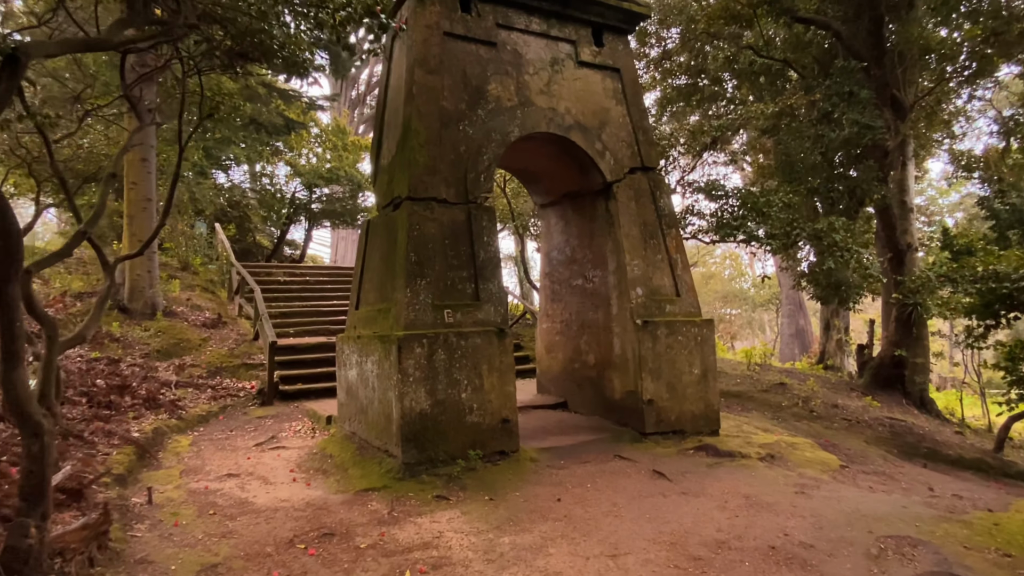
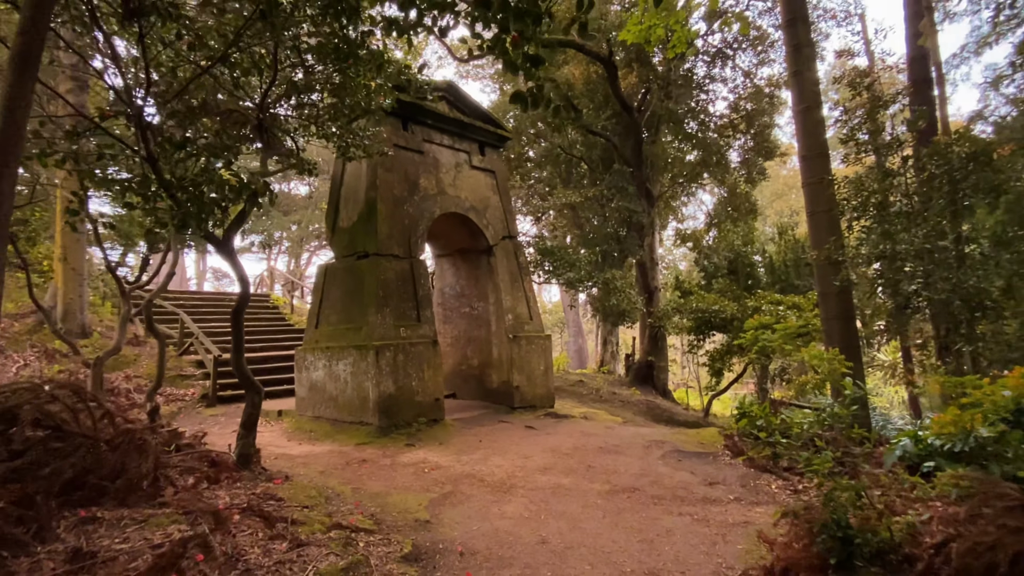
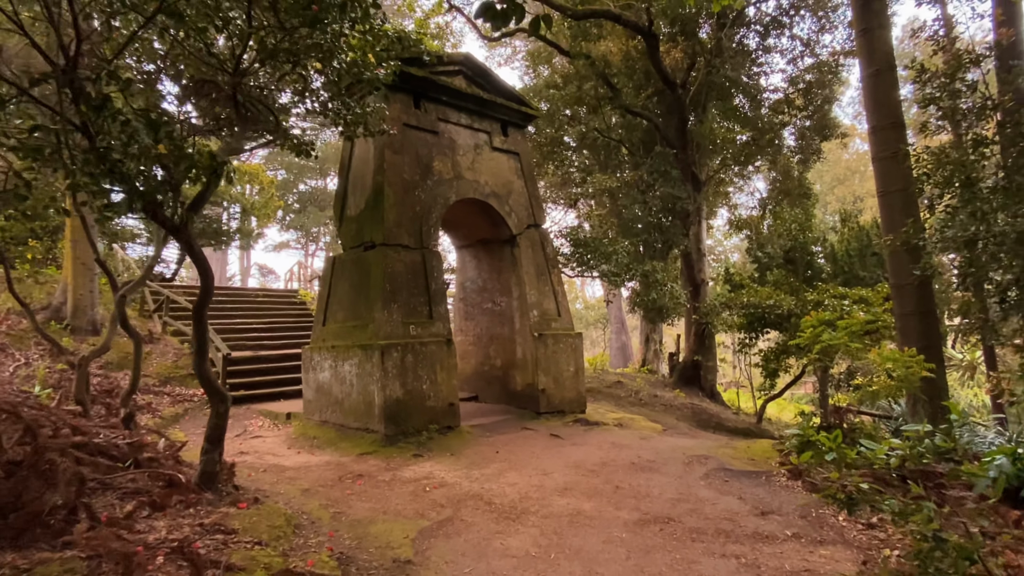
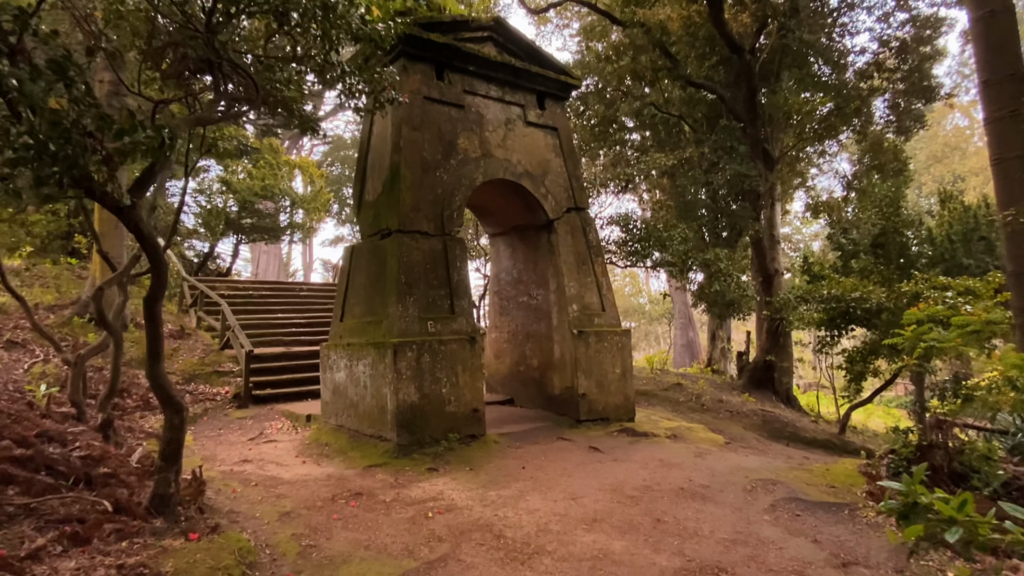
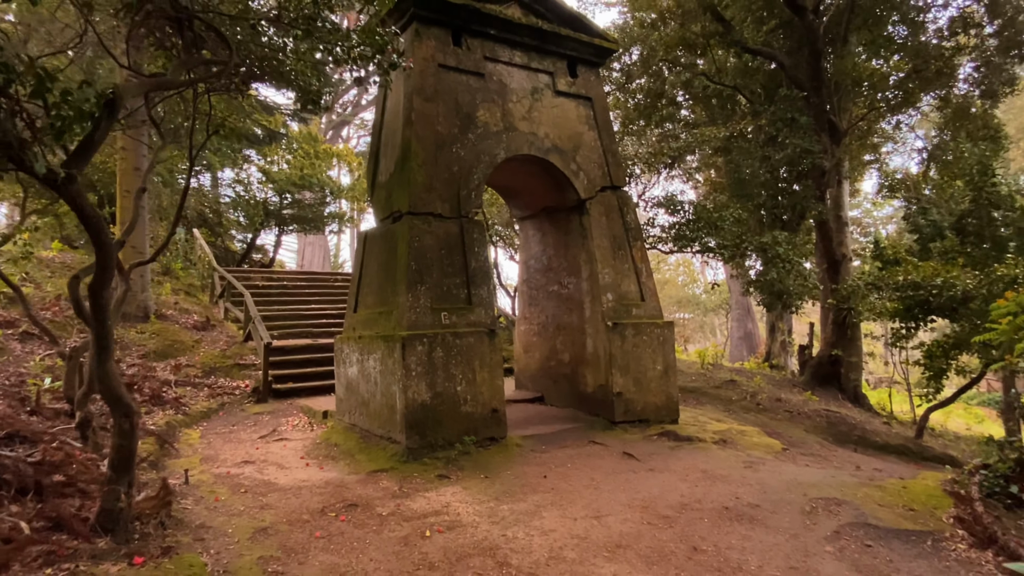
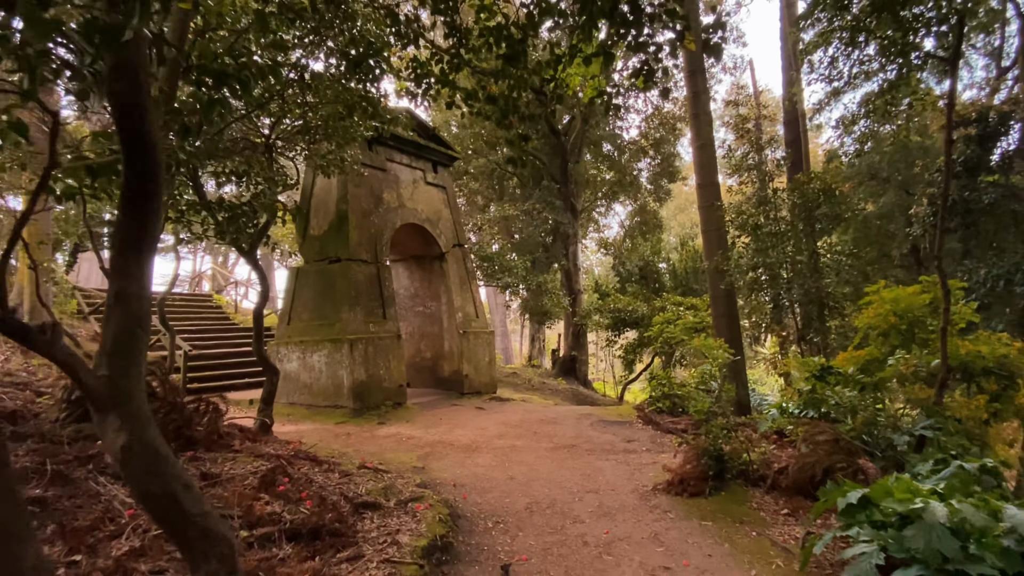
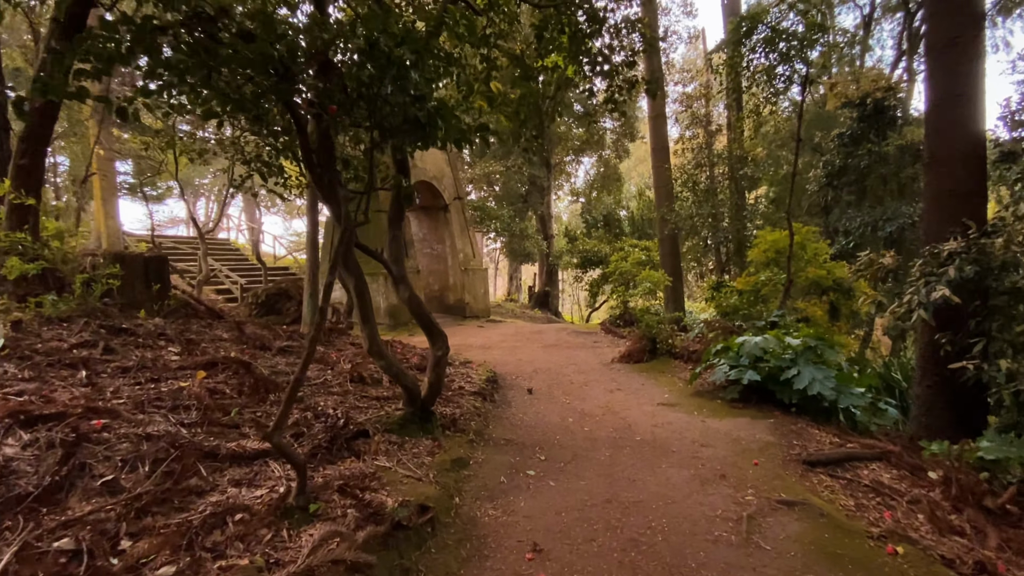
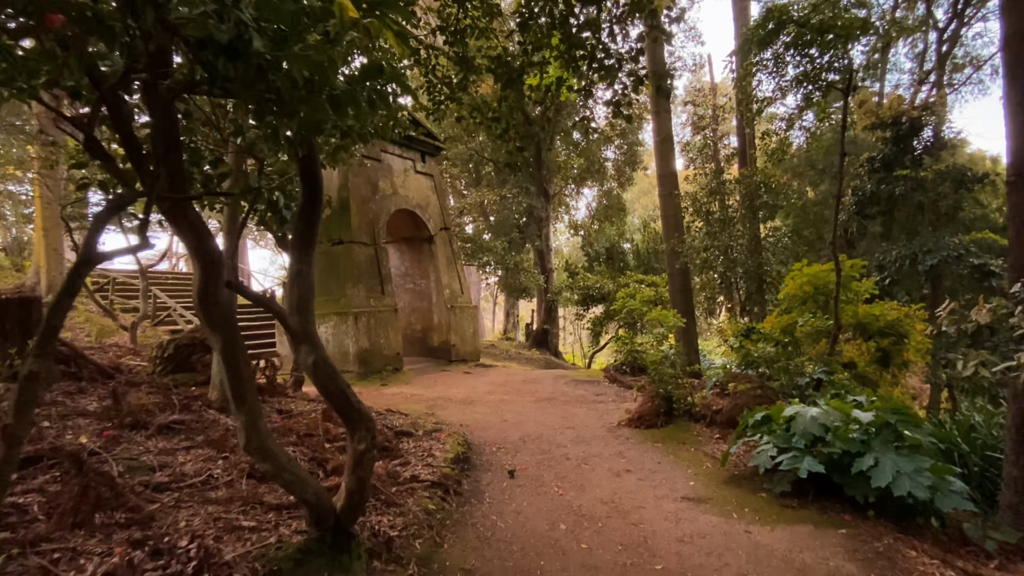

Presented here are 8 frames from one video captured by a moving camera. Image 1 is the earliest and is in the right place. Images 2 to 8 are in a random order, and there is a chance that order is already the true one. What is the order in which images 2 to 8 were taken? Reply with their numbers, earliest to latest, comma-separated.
5, 4, 3, 2, 6, 8, 7
